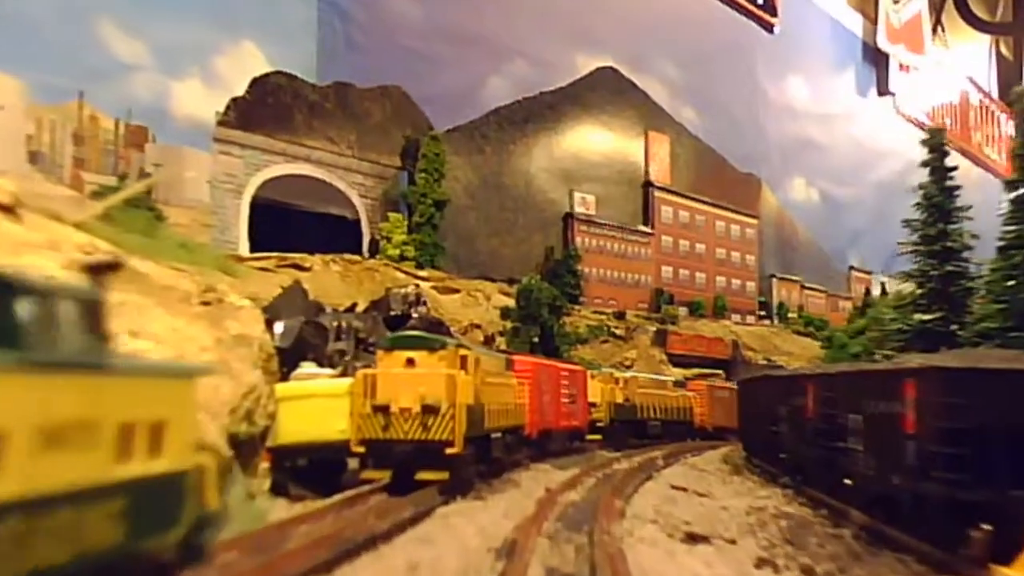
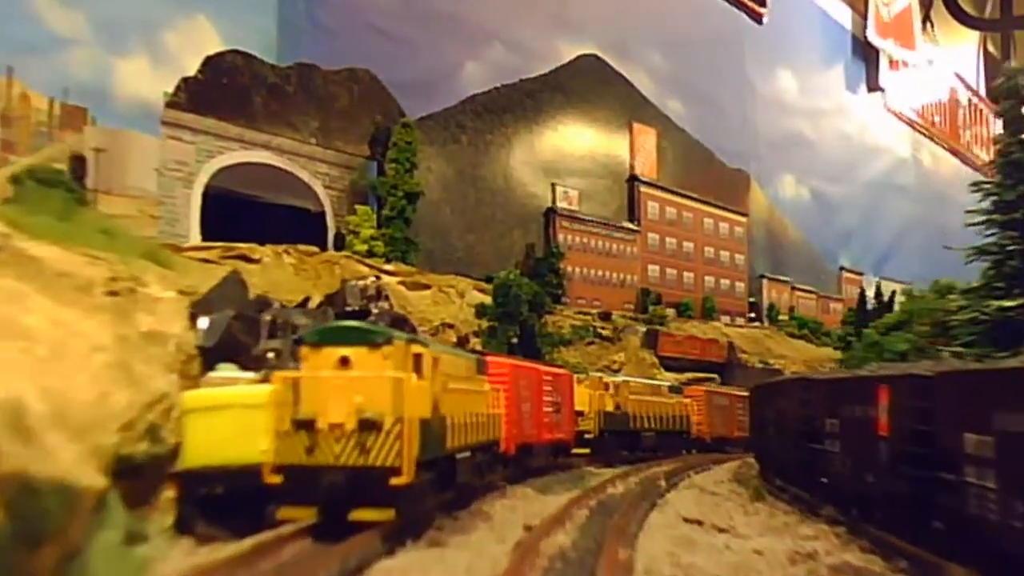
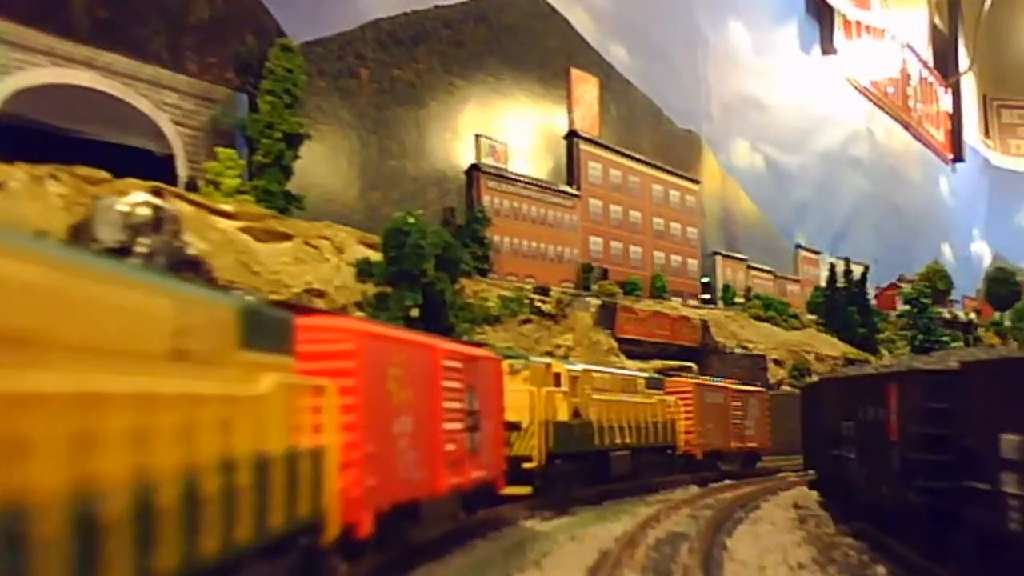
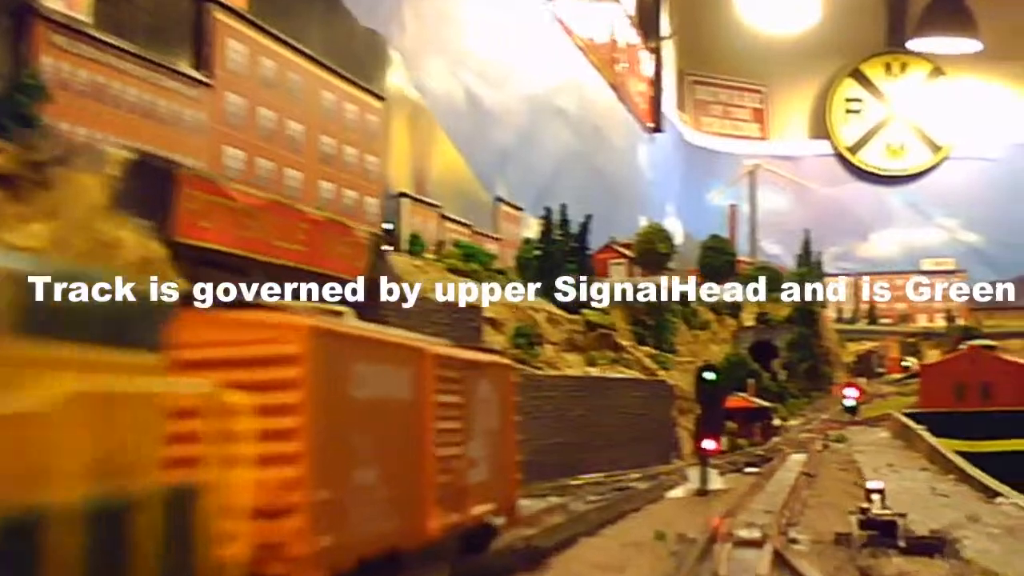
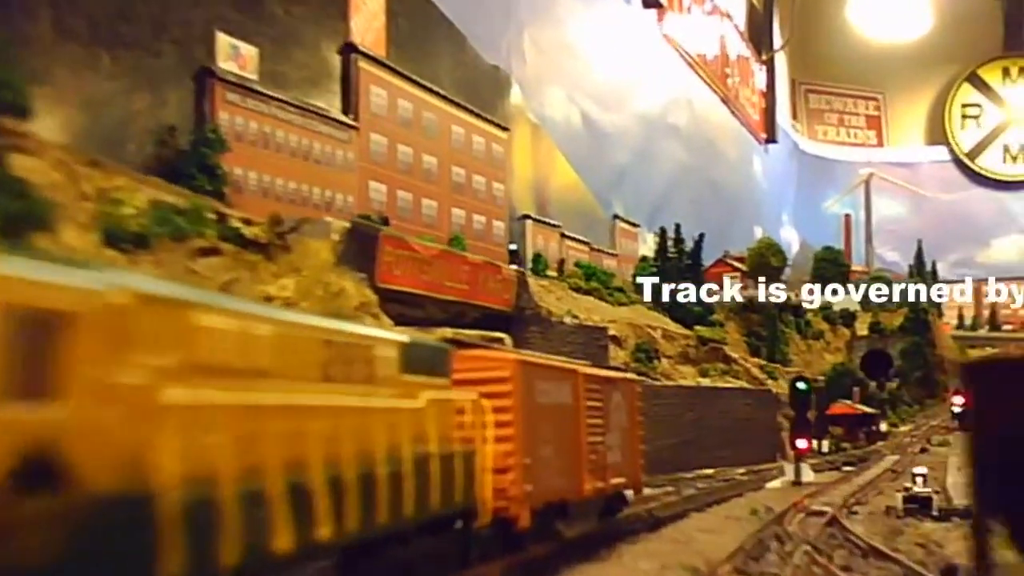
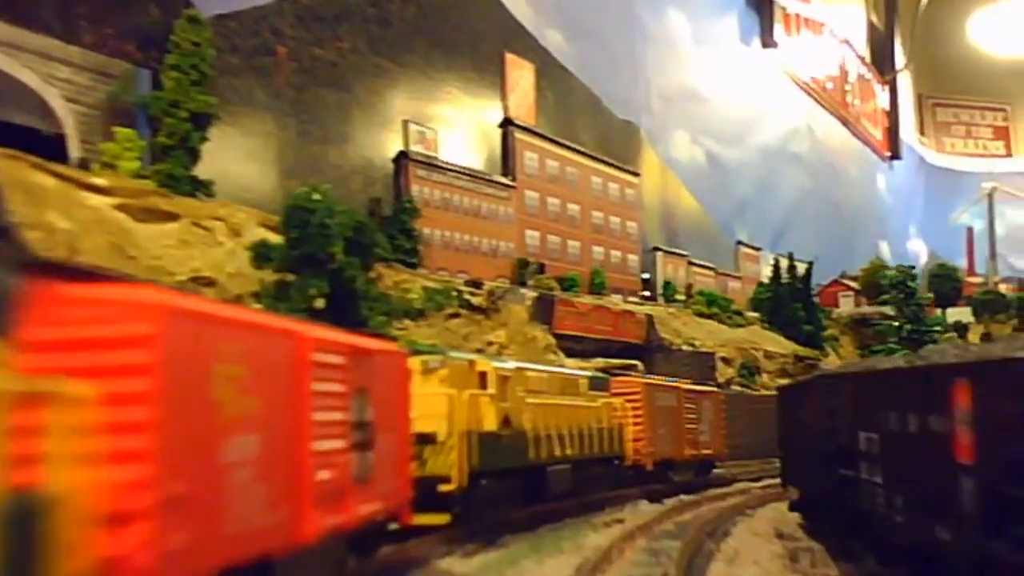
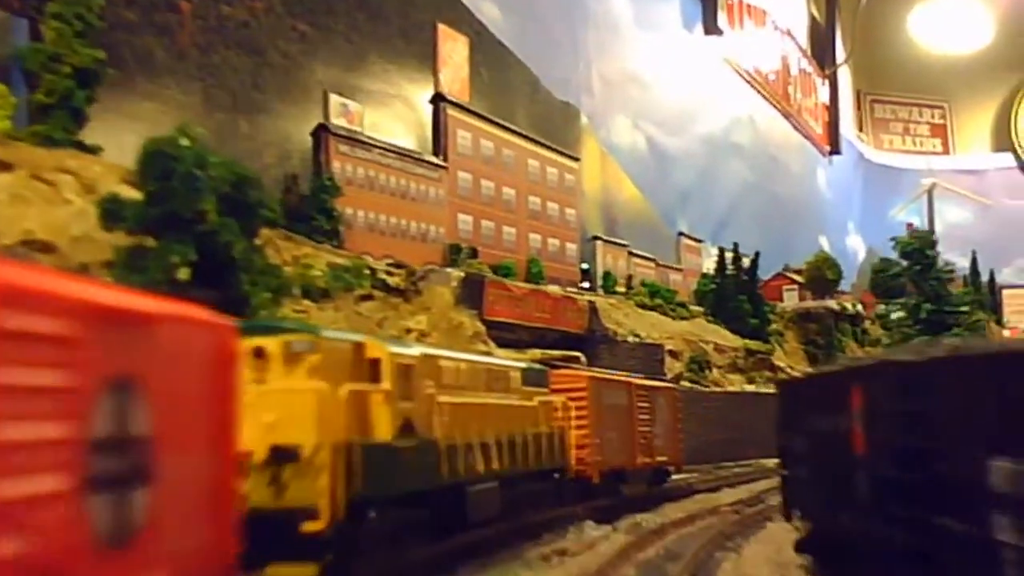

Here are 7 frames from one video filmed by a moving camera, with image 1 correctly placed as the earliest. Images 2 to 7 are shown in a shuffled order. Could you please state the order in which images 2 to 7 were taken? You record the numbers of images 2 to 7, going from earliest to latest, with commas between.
2, 3, 6, 7, 5, 4
